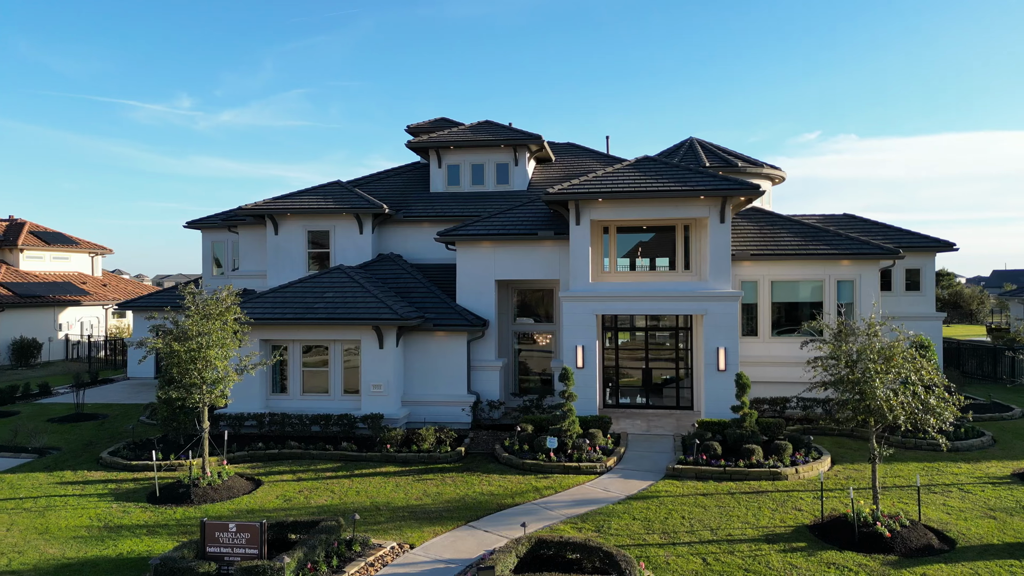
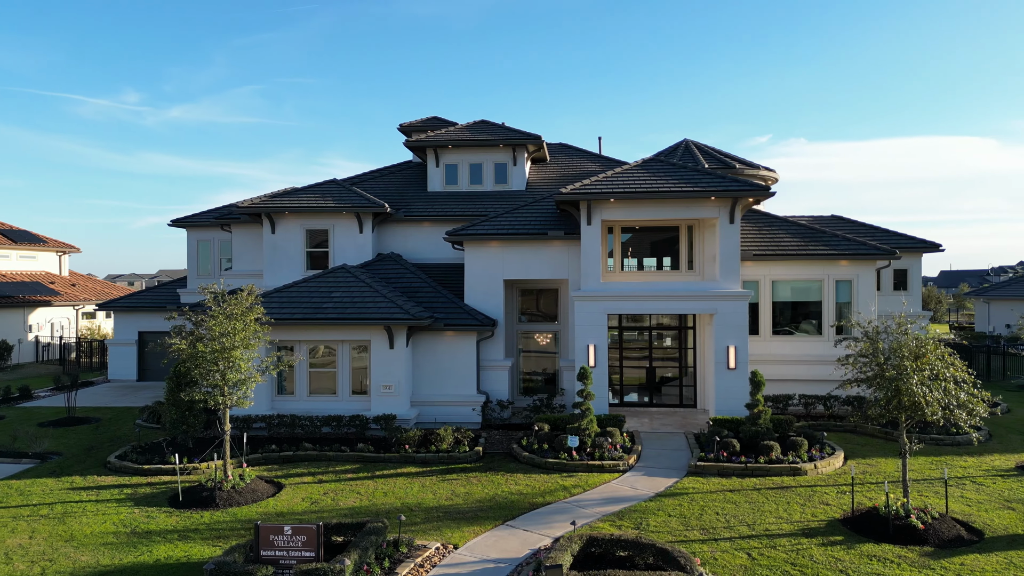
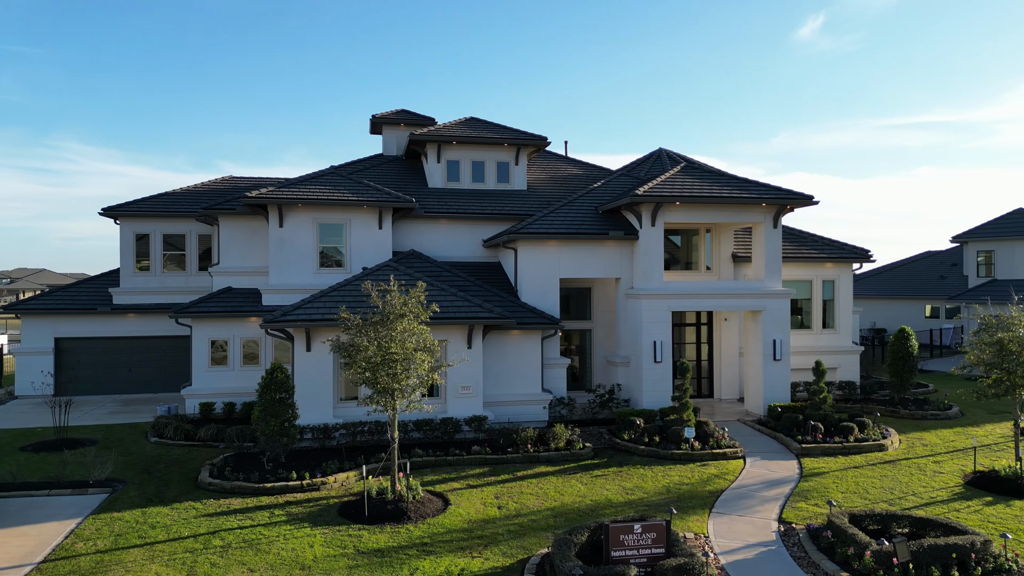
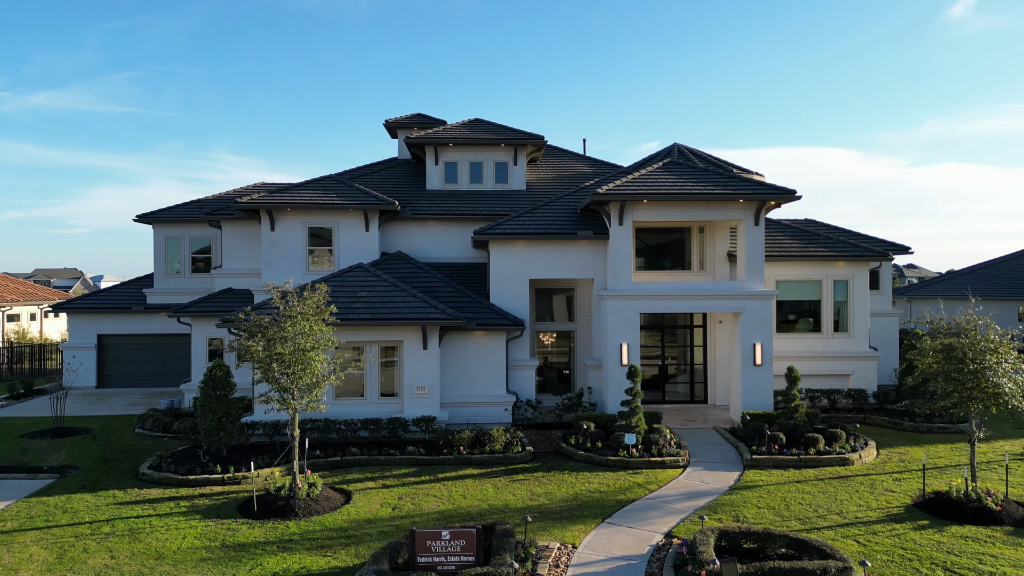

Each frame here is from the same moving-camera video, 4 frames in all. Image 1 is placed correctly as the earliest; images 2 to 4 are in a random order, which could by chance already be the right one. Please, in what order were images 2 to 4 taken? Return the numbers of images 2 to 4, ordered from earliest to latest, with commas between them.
2, 4, 3
